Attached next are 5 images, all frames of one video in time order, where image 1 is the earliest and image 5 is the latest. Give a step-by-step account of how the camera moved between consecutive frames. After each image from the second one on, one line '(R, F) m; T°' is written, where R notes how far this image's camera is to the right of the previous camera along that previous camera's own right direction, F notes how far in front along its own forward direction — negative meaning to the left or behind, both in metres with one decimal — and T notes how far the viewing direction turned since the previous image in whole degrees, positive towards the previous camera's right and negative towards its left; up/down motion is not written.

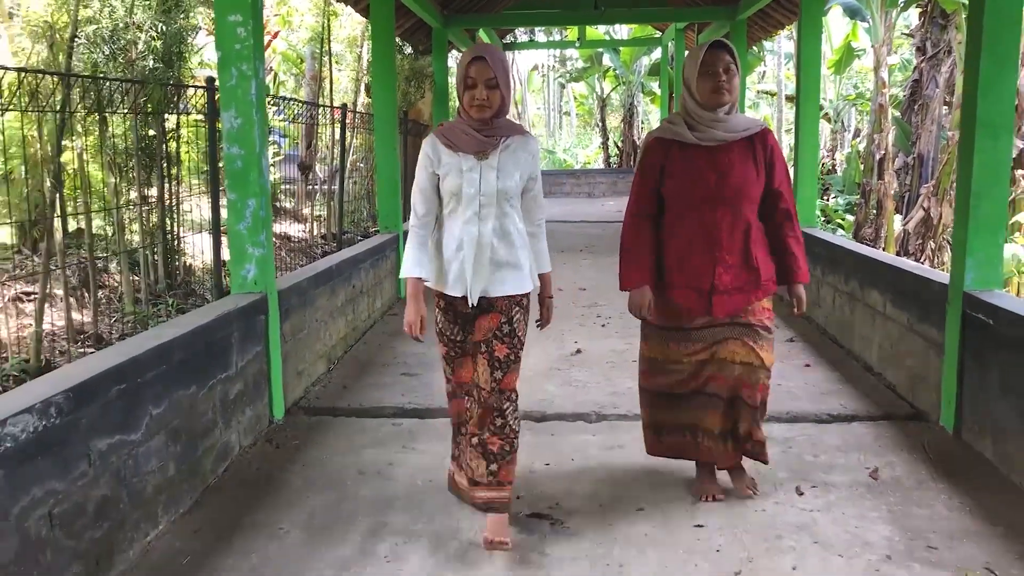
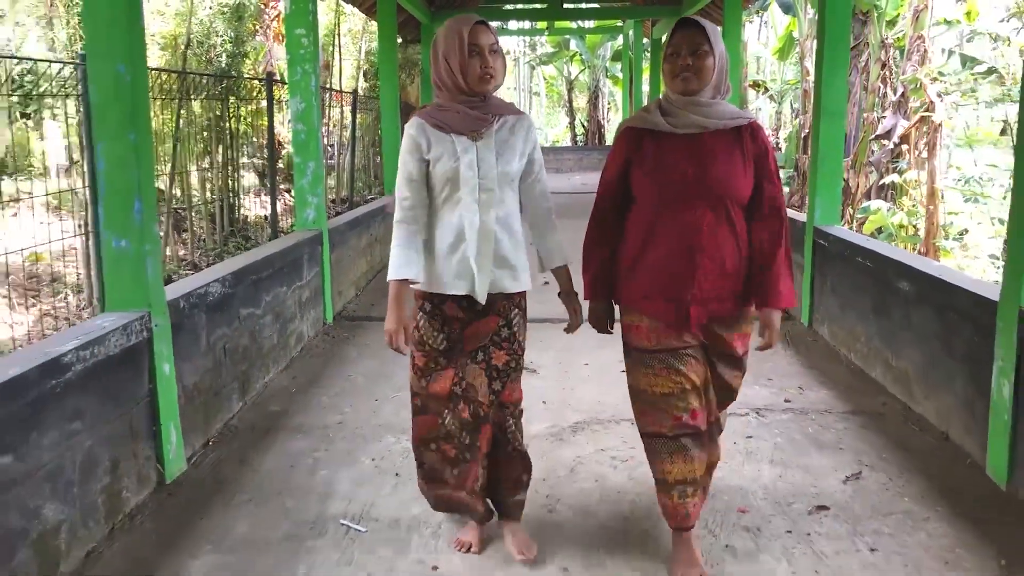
(-0.1, -1.3) m; +2°
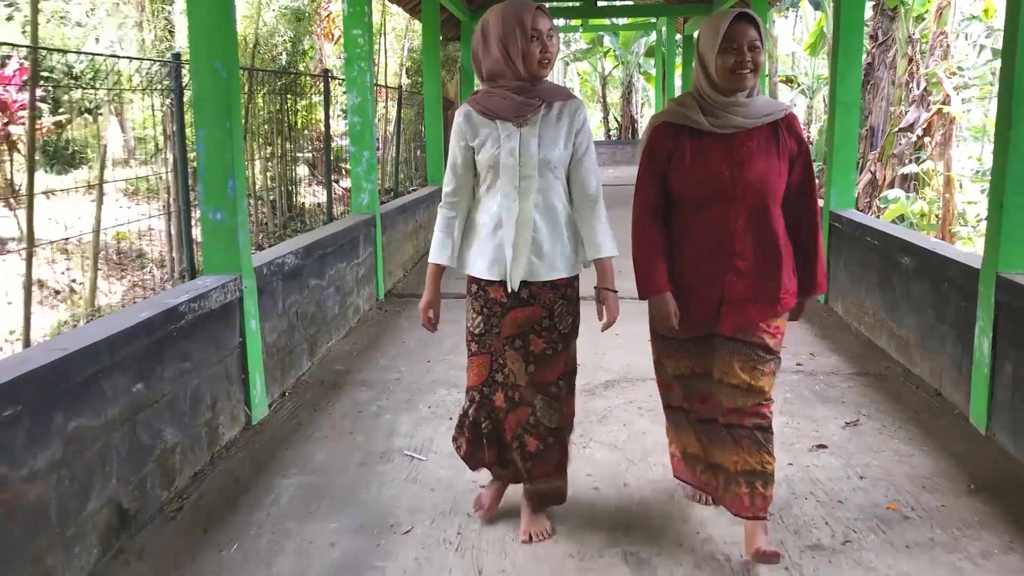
(0.0, -0.4) m; -2°
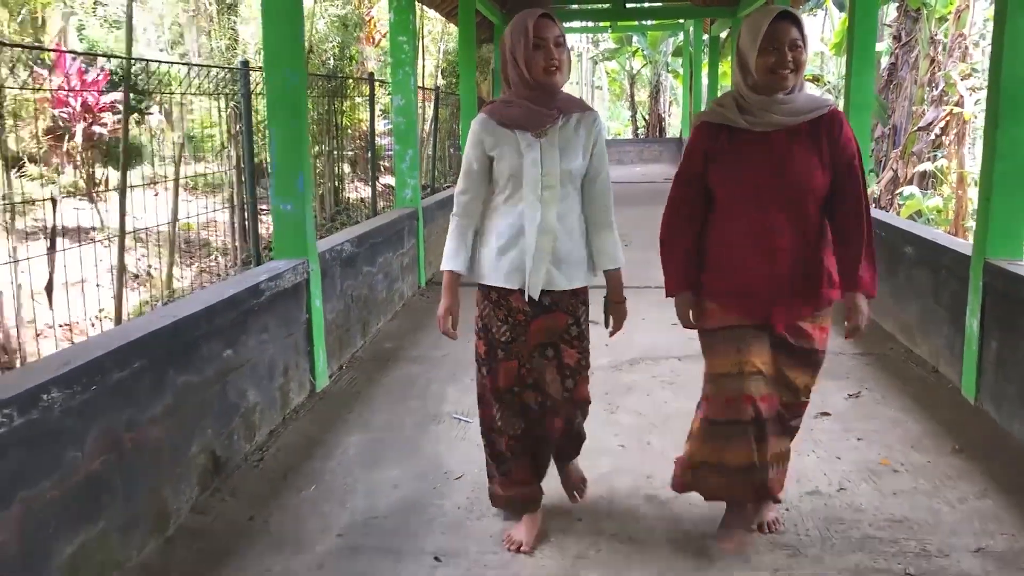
(0.0, -0.4) m; -2°
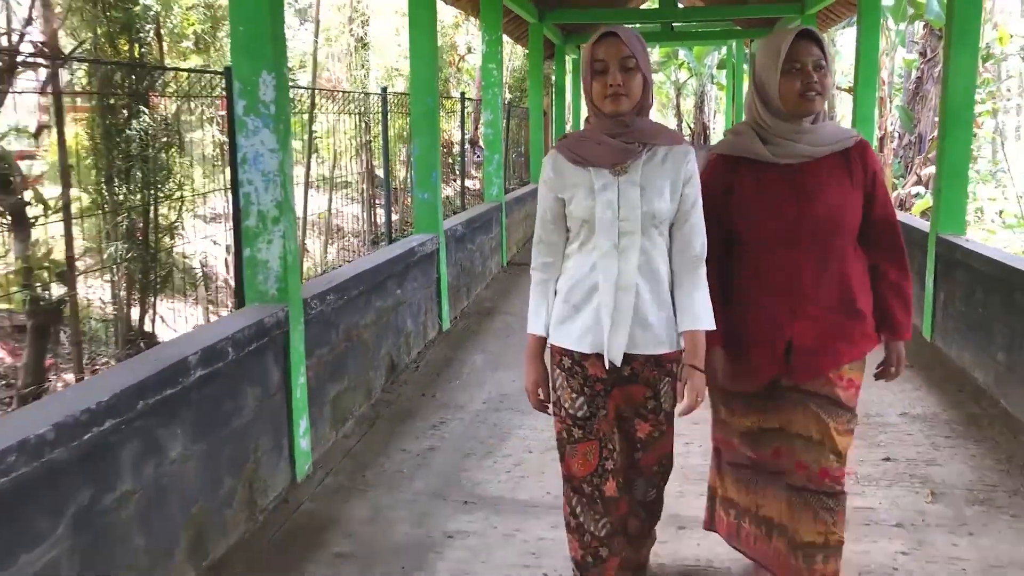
(-0.2, -1.2) m; -3°
